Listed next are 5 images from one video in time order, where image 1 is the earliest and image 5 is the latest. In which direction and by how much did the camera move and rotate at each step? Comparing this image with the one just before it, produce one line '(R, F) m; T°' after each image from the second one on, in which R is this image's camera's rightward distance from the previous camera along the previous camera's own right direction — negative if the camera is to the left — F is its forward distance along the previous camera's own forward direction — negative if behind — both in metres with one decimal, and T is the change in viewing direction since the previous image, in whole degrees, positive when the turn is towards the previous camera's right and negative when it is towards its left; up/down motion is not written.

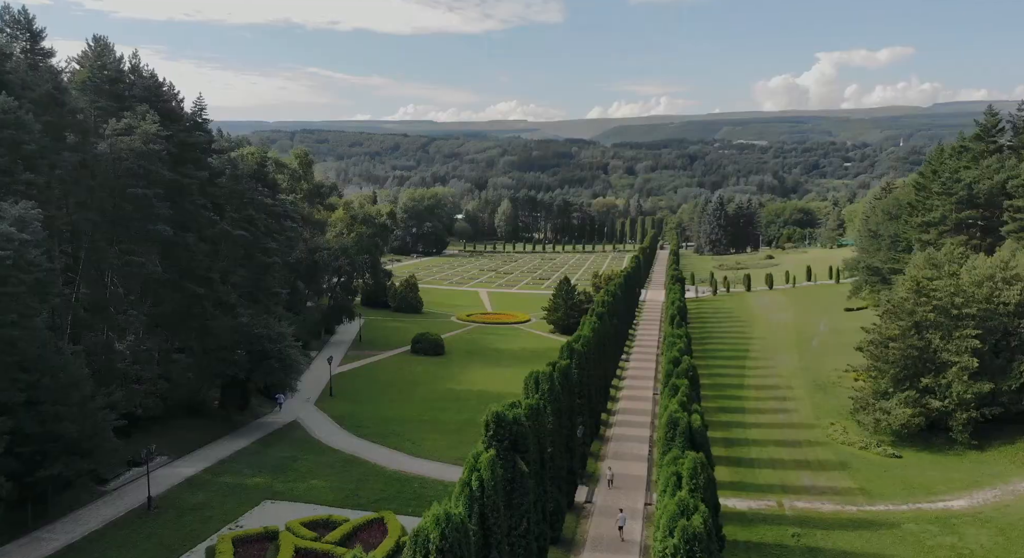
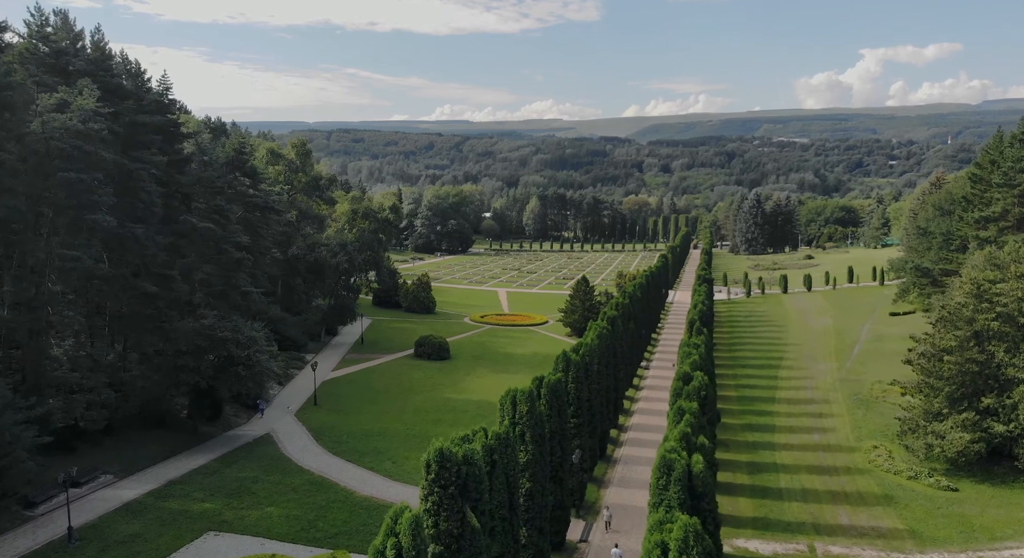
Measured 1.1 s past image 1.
(+1.7, +4.3) m; -3°
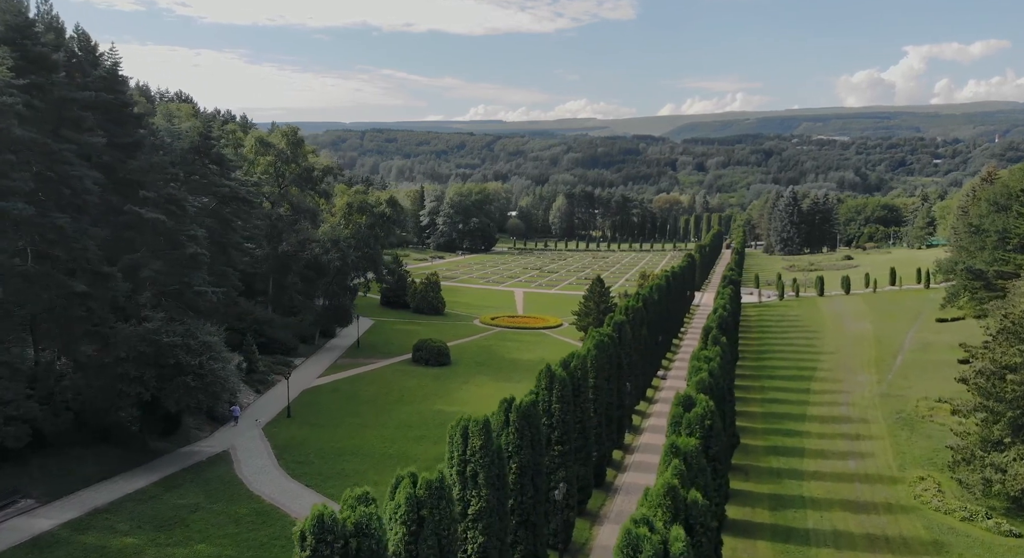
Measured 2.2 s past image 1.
(+1.8, +4.3) m; -2°
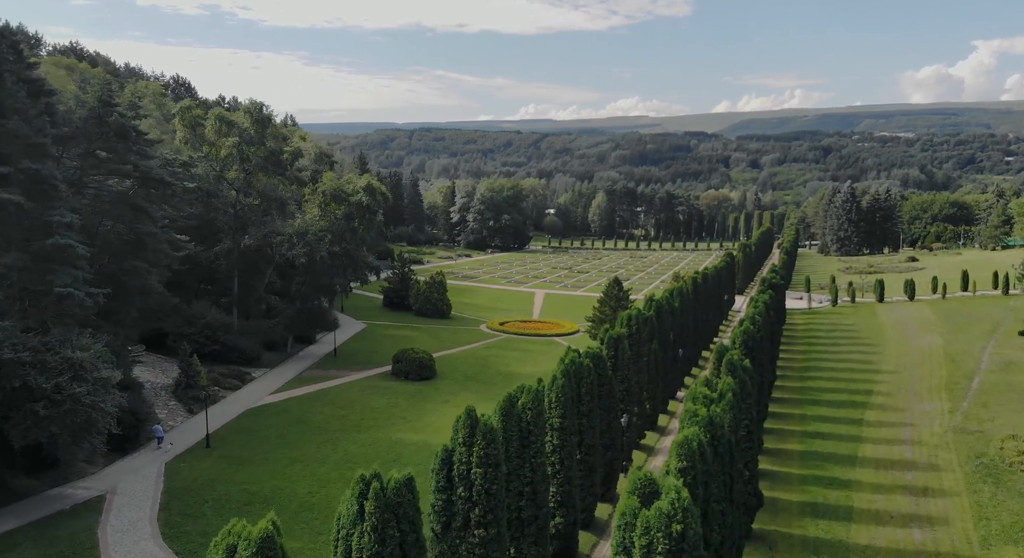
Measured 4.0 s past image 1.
(+3.0, +7.3) m; -4°
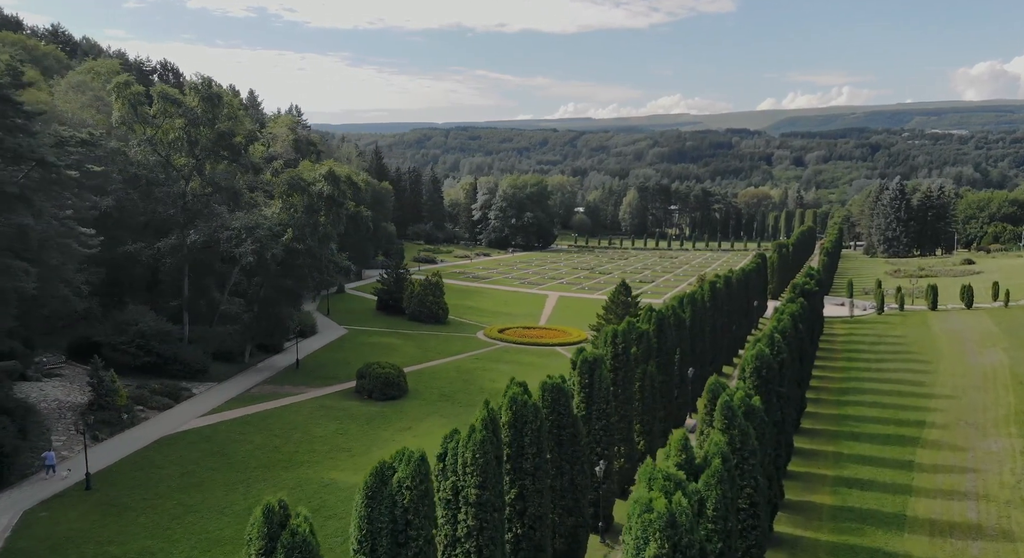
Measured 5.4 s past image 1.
(+2.6, +6.1) m; -3°
